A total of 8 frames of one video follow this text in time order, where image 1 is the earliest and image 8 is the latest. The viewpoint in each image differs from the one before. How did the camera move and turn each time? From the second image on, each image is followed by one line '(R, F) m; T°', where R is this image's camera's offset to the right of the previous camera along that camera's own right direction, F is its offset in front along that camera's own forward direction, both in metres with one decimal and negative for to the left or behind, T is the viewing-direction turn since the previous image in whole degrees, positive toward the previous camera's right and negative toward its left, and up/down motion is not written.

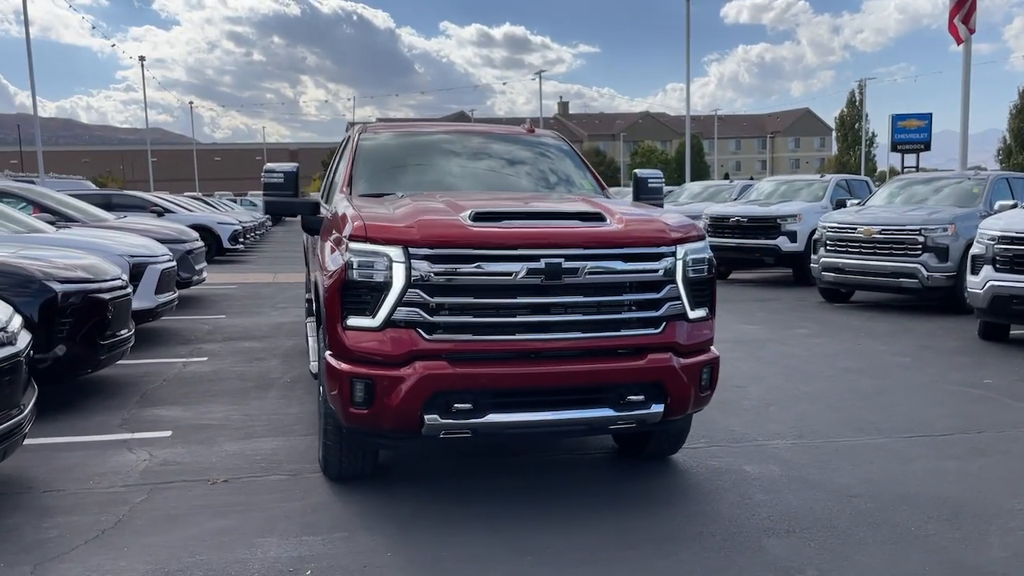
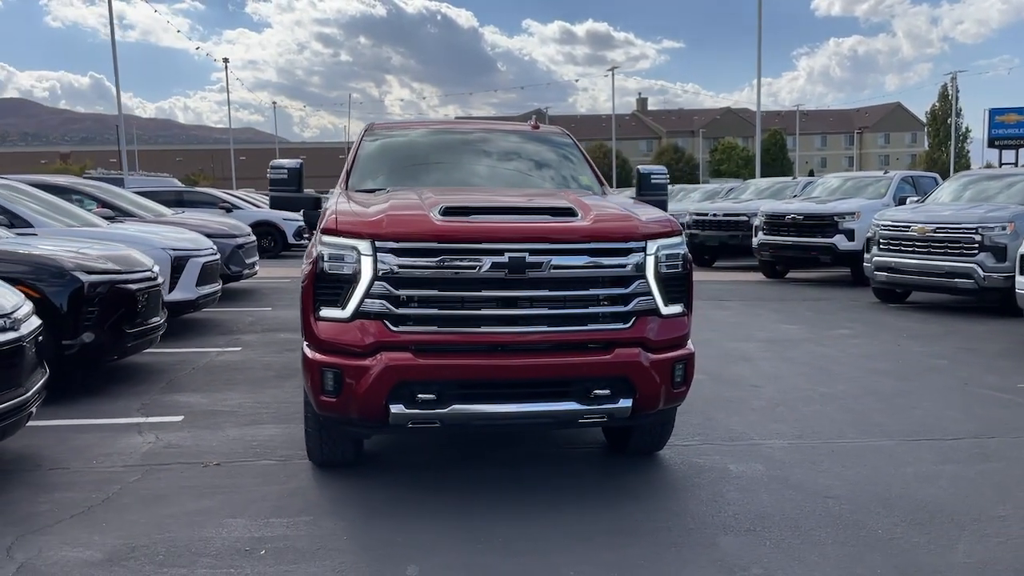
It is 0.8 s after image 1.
(+0.6, 0.0) m; -5°
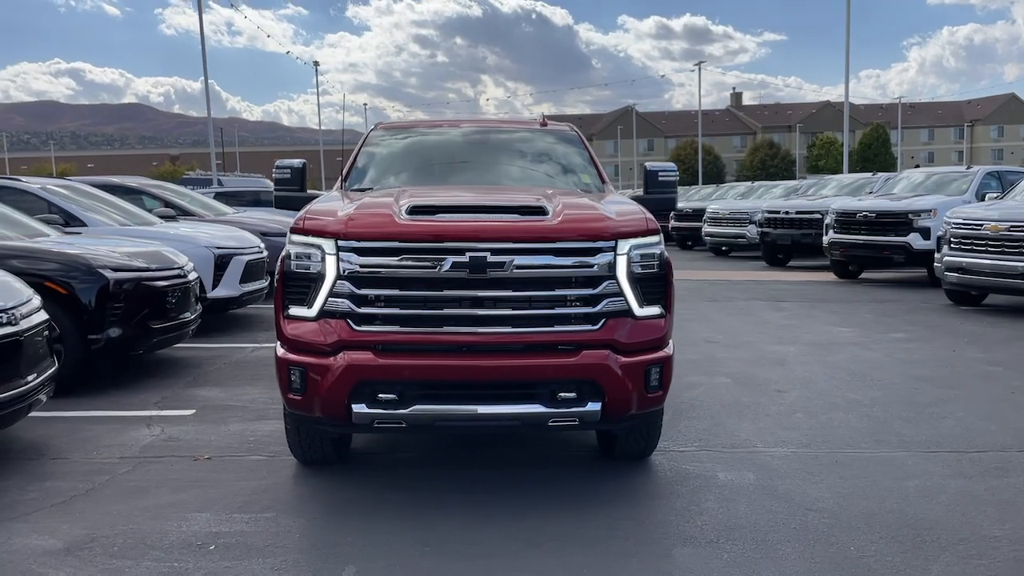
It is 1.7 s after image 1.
(+0.6, +0.1) m; -6°
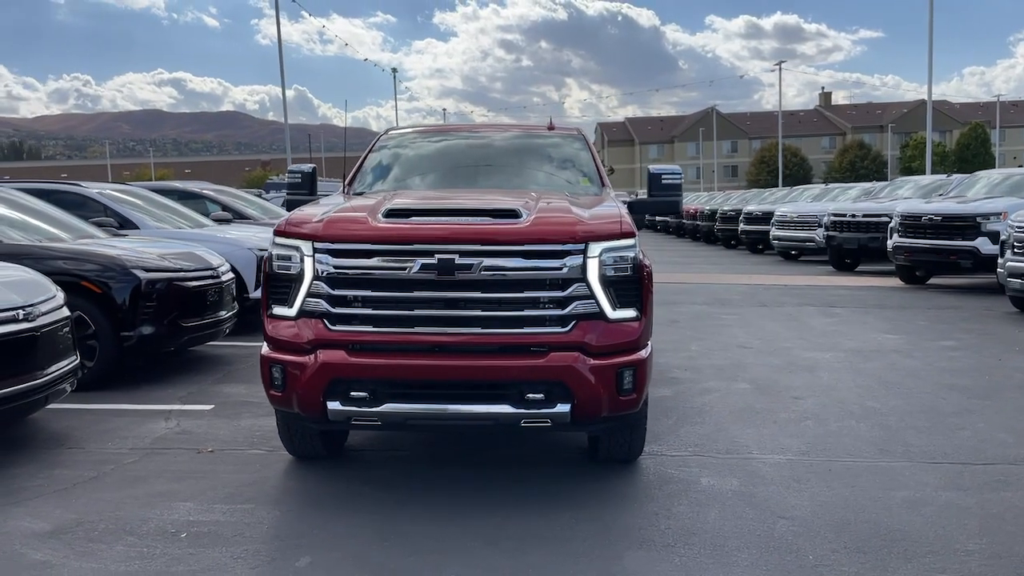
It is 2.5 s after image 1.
(+0.6, 0.0) m; -5°
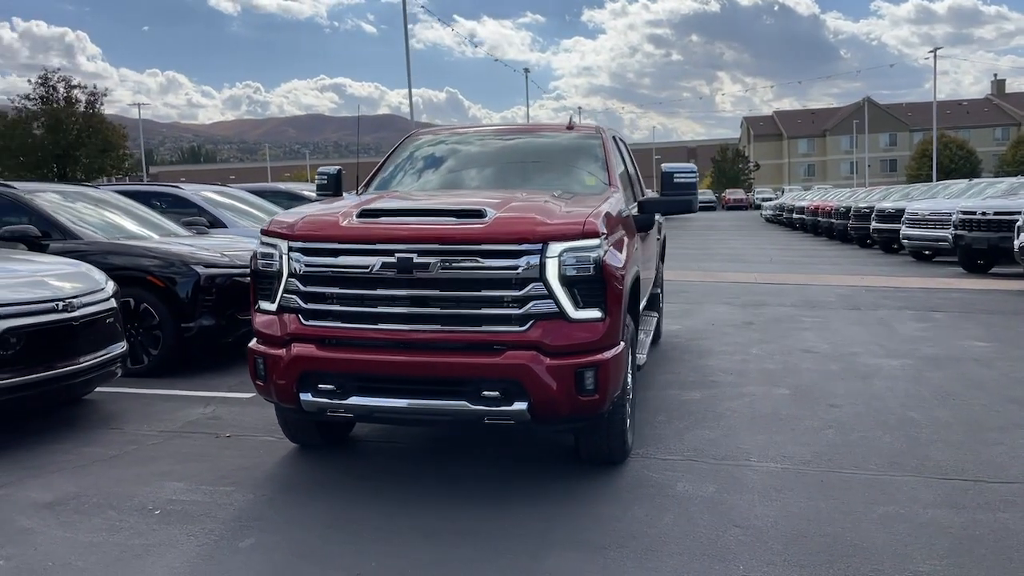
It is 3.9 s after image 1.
(+0.9, 0.0) m; -9°
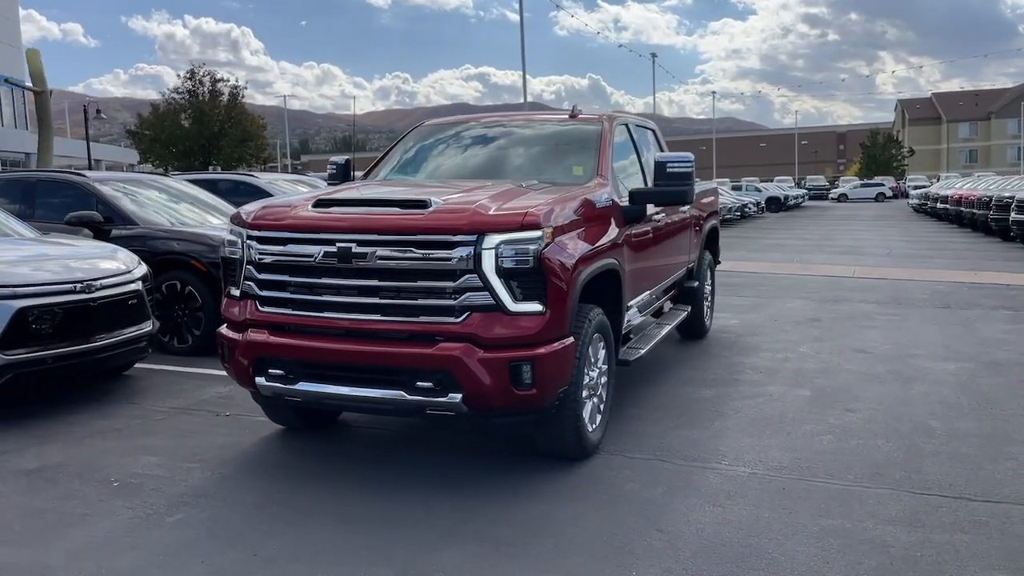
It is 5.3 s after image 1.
(+1.0, +0.1) m; -9°
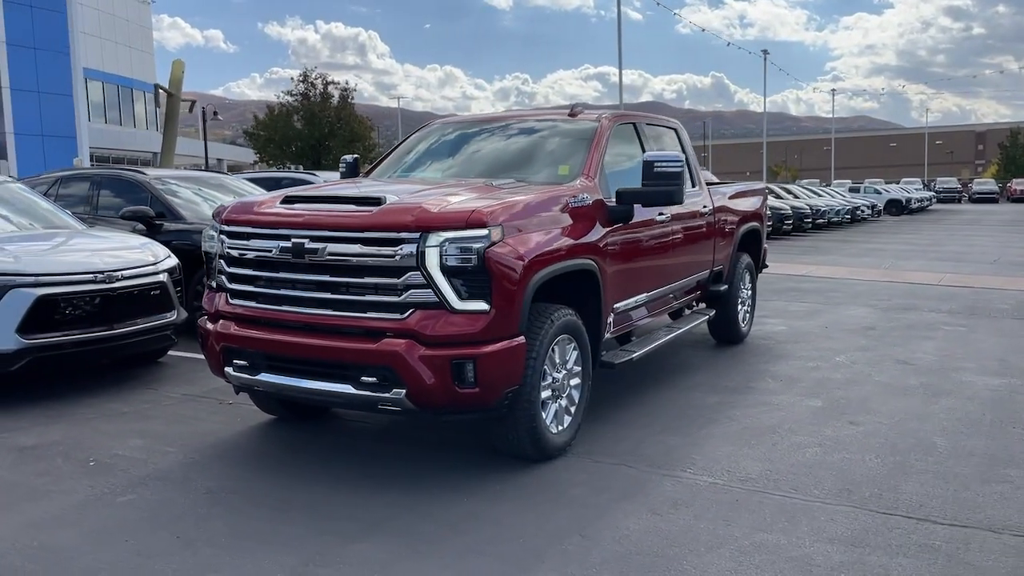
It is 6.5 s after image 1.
(+0.9, +0.1) m; -7°
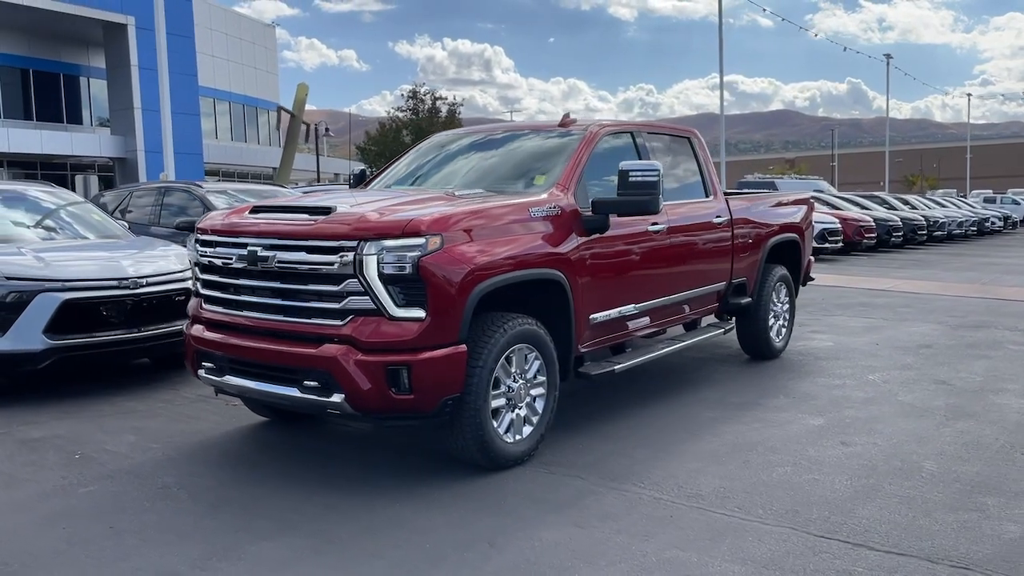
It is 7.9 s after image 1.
(+1.0, 0.0) m; -8°
